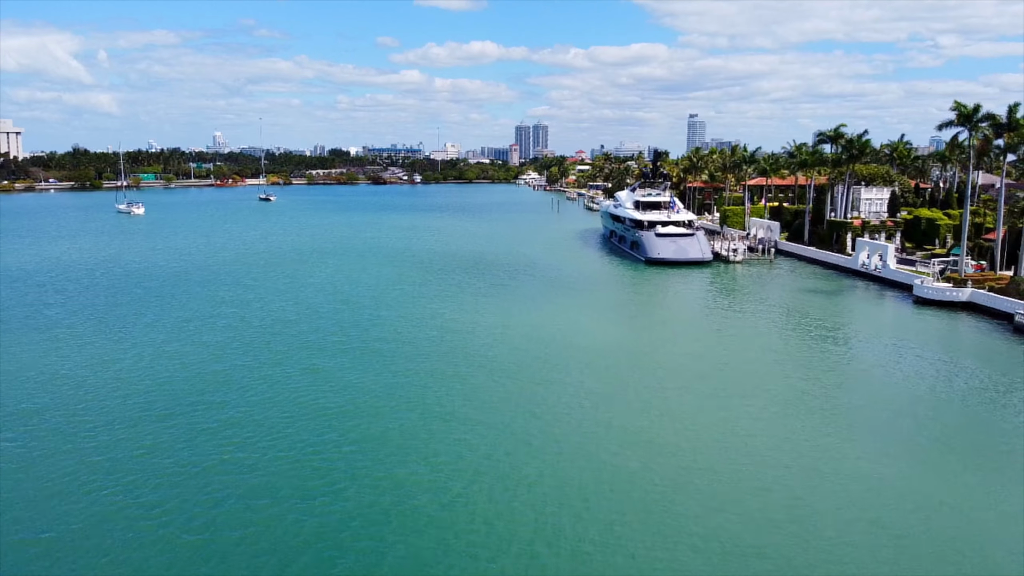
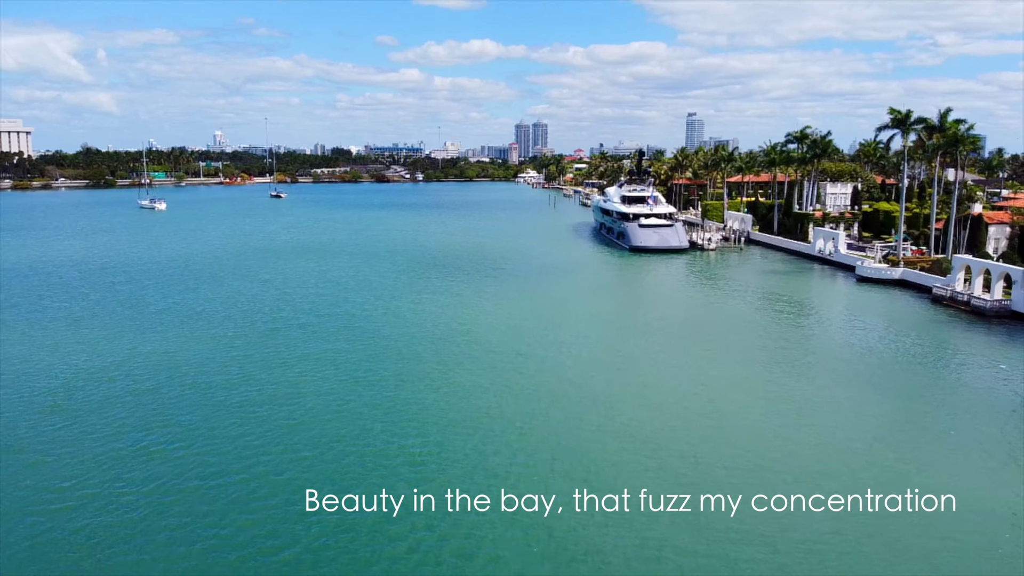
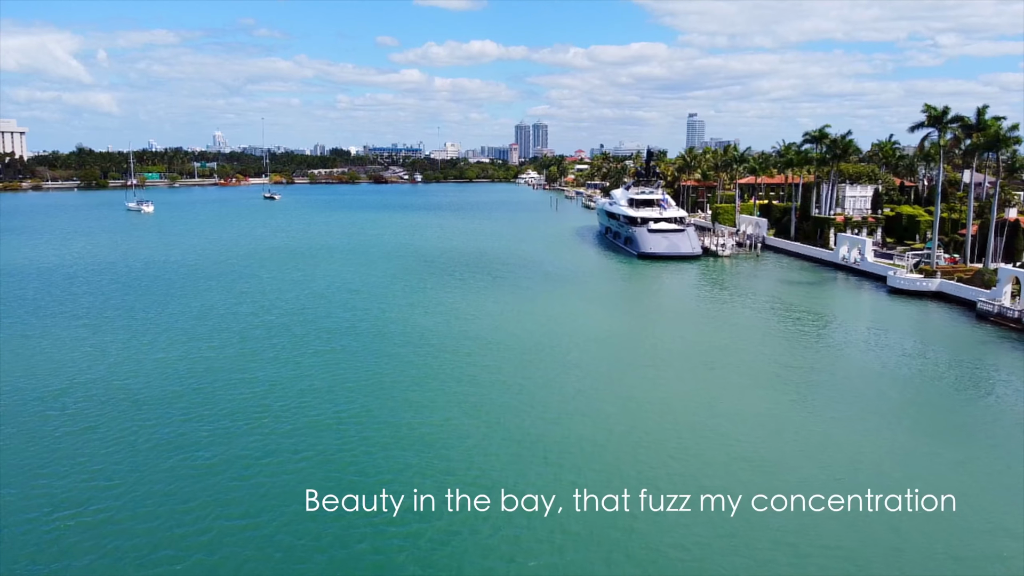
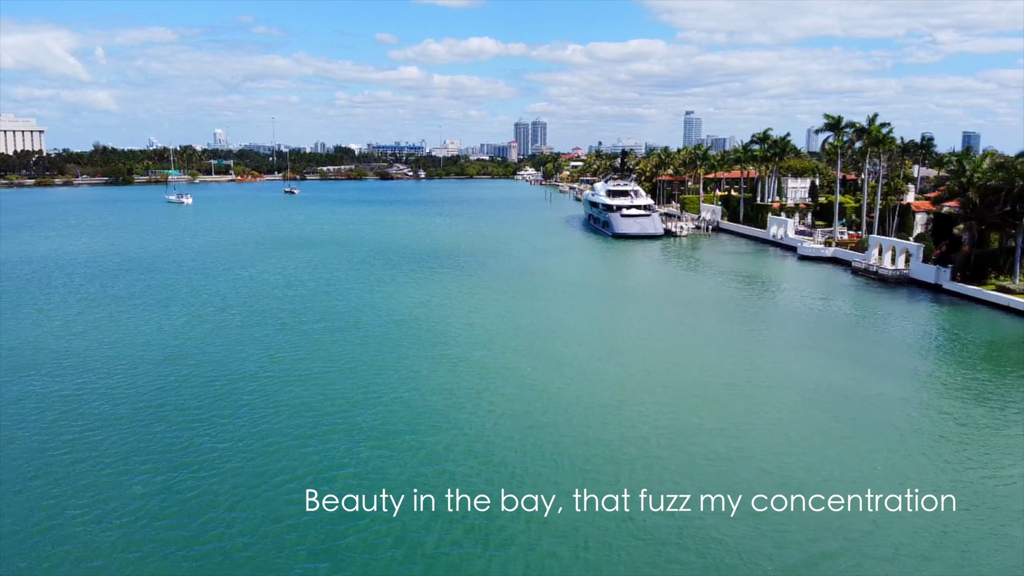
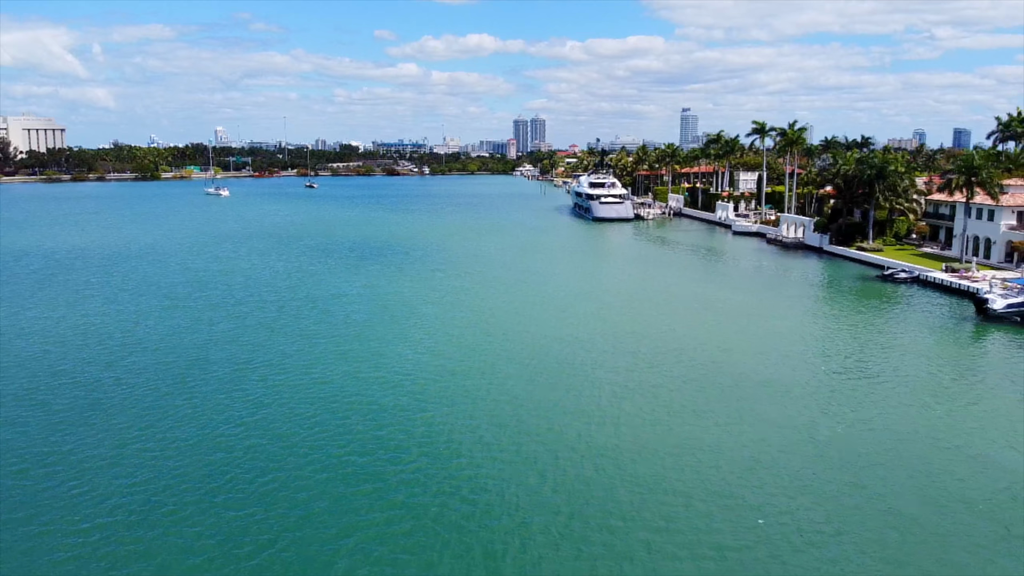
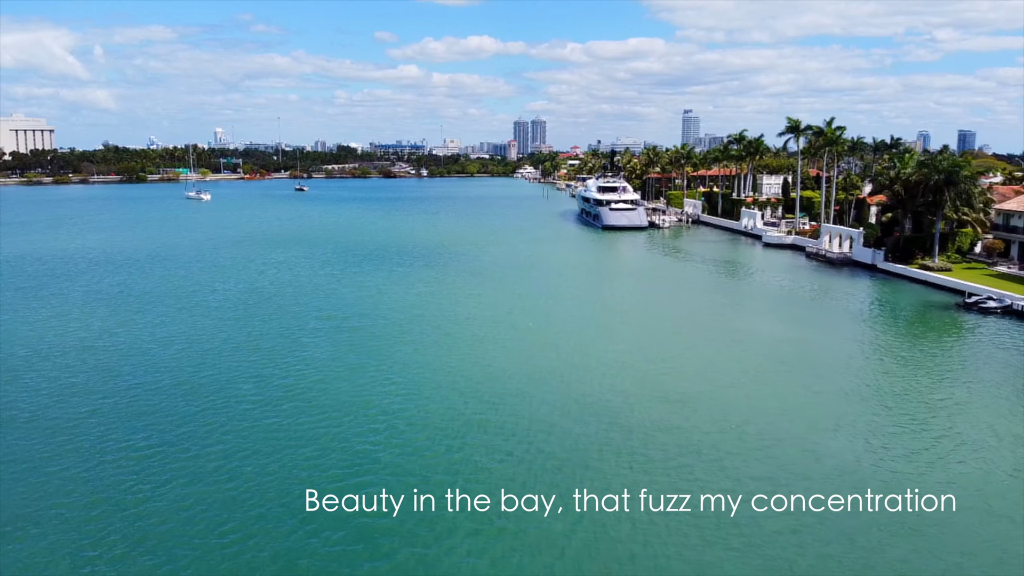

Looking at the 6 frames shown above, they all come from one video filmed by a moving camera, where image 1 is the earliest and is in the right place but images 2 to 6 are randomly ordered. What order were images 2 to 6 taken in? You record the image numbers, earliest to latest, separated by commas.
3, 2, 4, 6, 5
